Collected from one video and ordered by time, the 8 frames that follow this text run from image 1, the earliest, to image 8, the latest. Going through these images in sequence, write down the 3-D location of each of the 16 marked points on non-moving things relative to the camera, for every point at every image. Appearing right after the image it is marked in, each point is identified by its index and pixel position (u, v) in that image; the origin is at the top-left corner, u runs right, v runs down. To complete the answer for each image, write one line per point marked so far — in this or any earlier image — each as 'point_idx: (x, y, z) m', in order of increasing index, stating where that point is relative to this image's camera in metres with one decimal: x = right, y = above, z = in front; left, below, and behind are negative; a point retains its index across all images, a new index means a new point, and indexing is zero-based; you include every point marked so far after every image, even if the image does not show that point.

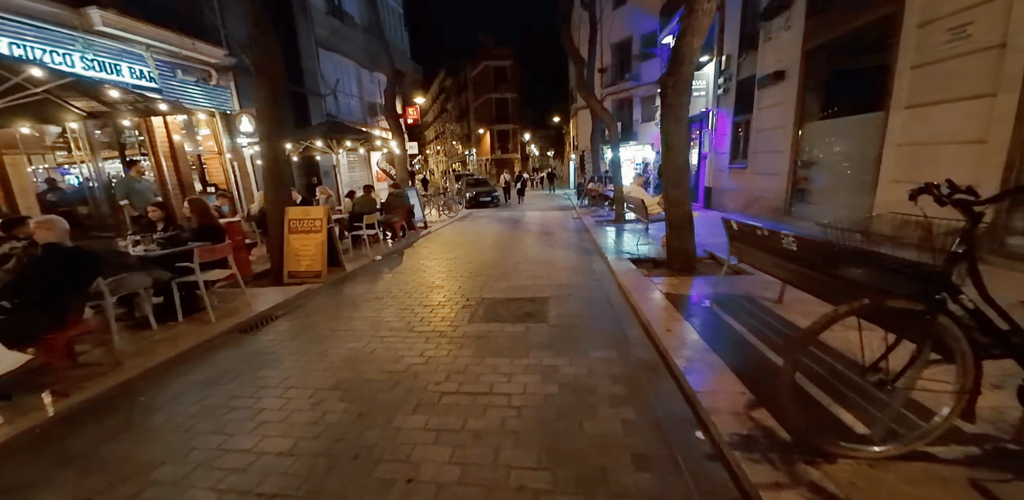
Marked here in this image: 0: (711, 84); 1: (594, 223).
0: (+7.3, +6.1, +14.8) m
1: (+2.6, +0.9, +13.2) m
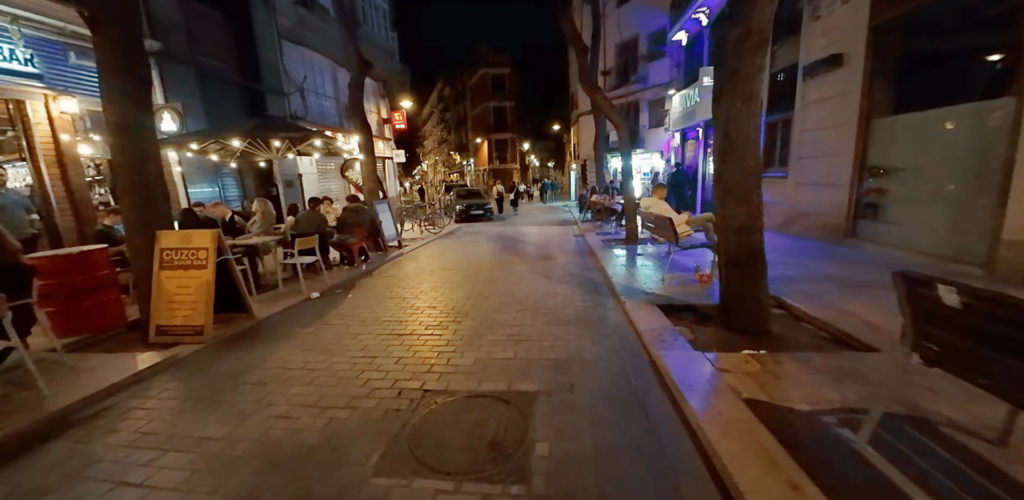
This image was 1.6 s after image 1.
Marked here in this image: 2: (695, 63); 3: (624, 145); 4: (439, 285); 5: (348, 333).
0: (+7.0, +5.4, +12.6) m
1: (+2.3, +0.2, +10.9) m
2: (+7.5, +7.6, +16.2) m
3: (+2.8, +2.5, +10.0) m
4: (-1.2, -0.6, +7.3) m
5: (-1.9, -1.0, +5.0) m
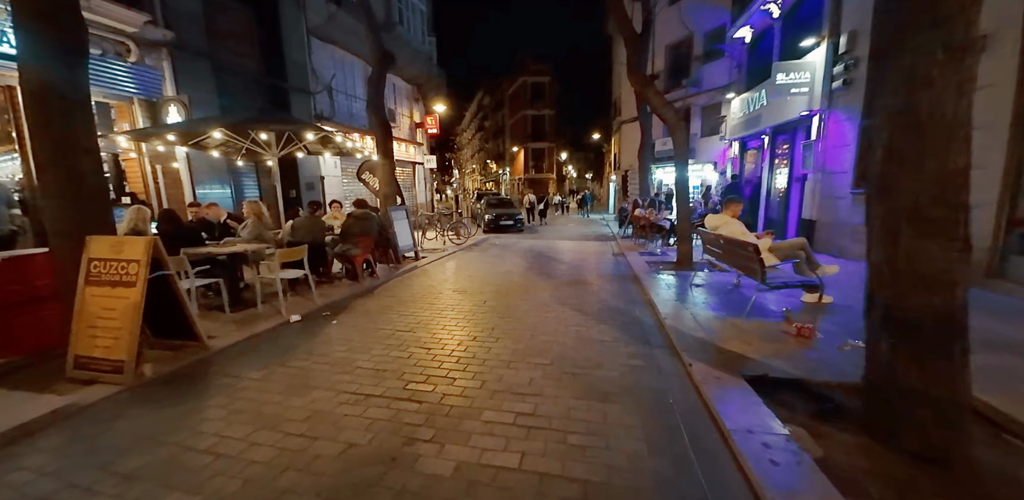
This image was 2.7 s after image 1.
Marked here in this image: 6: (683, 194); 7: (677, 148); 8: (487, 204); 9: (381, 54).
0: (+8.0, +4.6, +10.6) m
1: (+3.0, -0.3, +9.3) m
2: (+8.9, +6.7, +14.3) m
3: (+3.5, +1.9, +8.3) m
4: (-0.9, -0.8, +6.0) m
5: (-1.8, -1.2, +3.7) m
6: (+3.5, +1.1, +8.4) m
7: (+3.4, +2.0, +8.4) m
8: (-1.2, +2.2, +19.7) m
9: (-3.1, +4.7, +9.9) m
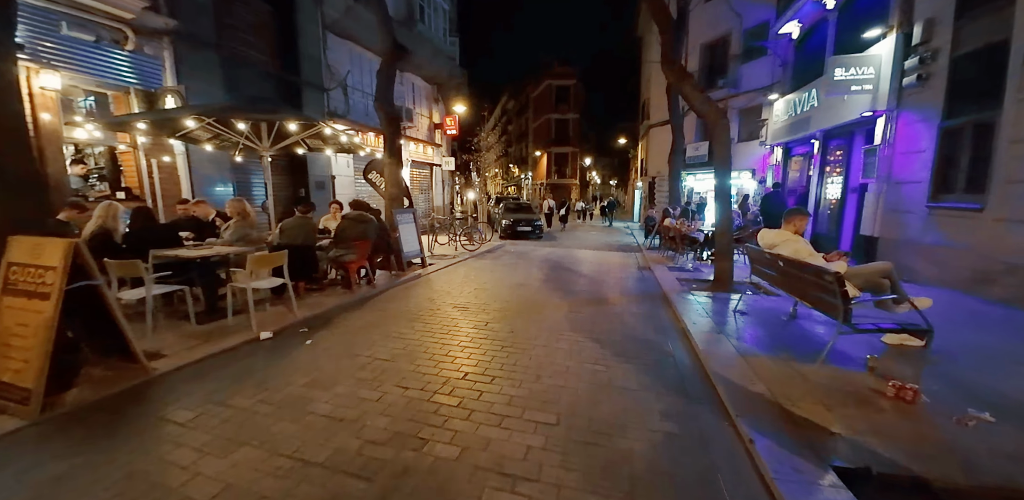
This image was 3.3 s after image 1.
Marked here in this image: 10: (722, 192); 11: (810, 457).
0: (+8.5, +4.1, +9.4) m
1: (+3.2, -0.6, +8.2) m
2: (+9.6, +6.1, +13.0) m
3: (+3.7, +1.6, +7.3) m
4: (-0.8, -1.0, +5.1) m
5: (-1.9, -1.3, +2.8) m
6: (+3.8, +0.8, +7.4) m
7: (+3.7, +1.7, +7.3) m
8: (-0.3, +1.9, +18.8) m
9: (-2.7, +4.6, +9.2) m
10: (+3.8, +1.1, +7.4) m
11: (+1.8, -1.2, +2.4) m
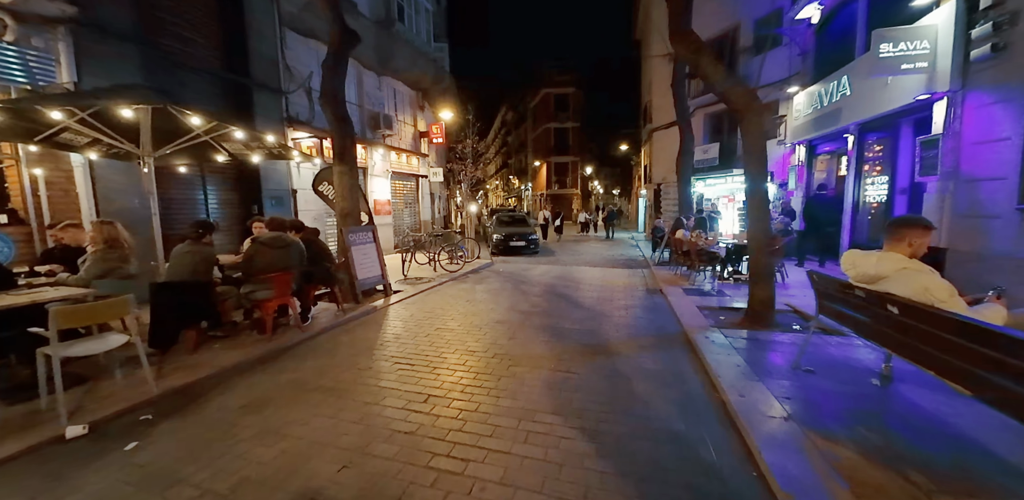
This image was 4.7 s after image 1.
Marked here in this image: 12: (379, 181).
0: (+8.0, +3.9, +7.7) m
1: (+2.9, -1.0, +6.4) m
2: (+9.1, +5.8, +11.3) m
3: (+3.3, +1.3, +5.6) m
4: (-1.2, -1.3, +3.4) m
5: (-2.3, -1.6, +1.1) m
6: (+3.4, +0.5, +5.6) m
7: (+3.2, +1.4, +5.6) m
8: (-0.6, +1.2, +17.2) m
9: (-3.2, +4.1, +7.6) m
10: (+3.3, +0.8, +5.6) m
11: (+1.4, -1.4, +0.7) m
12: (-4.7, +2.4, +14.5) m
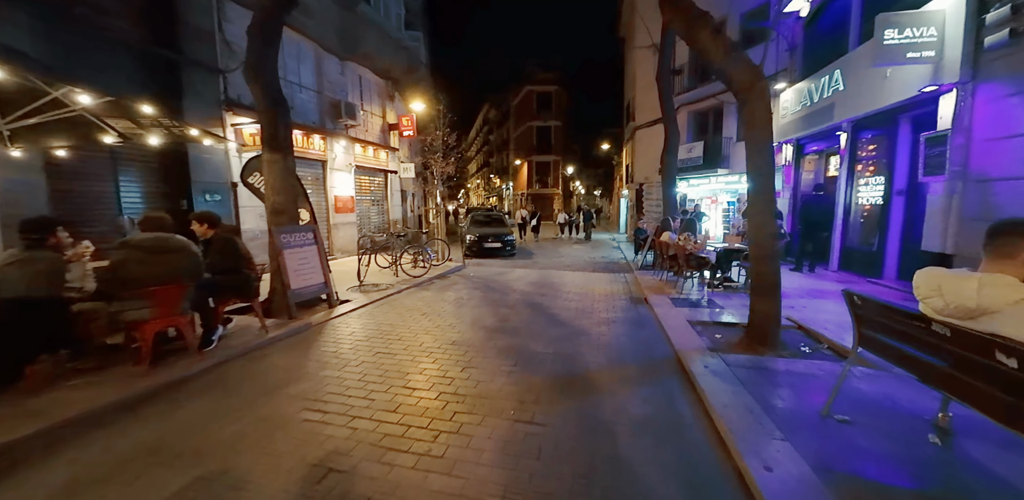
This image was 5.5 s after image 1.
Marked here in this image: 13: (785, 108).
0: (+7.4, +3.8, +7.0) m
1: (+2.4, -1.1, +5.5) m
2: (+8.4, +5.7, +10.7) m
3: (+2.9, +1.3, +4.7) m
4: (-1.6, -1.4, +2.3) m
5: (-2.6, -1.6, 0.0) m
6: (+2.9, +0.4, +4.8) m
7: (+2.8, +1.3, +4.7) m
8: (-1.6, +1.1, +16.1) m
9: (-3.7, +4.0, +6.5) m
10: (+2.9, +0.7, +4.8) m
11: (+1.1, -1.5, -0.3) m
12: (-5.6, +2.4, +13.3) m
13: (+8.3, +4.3, +12.4) m
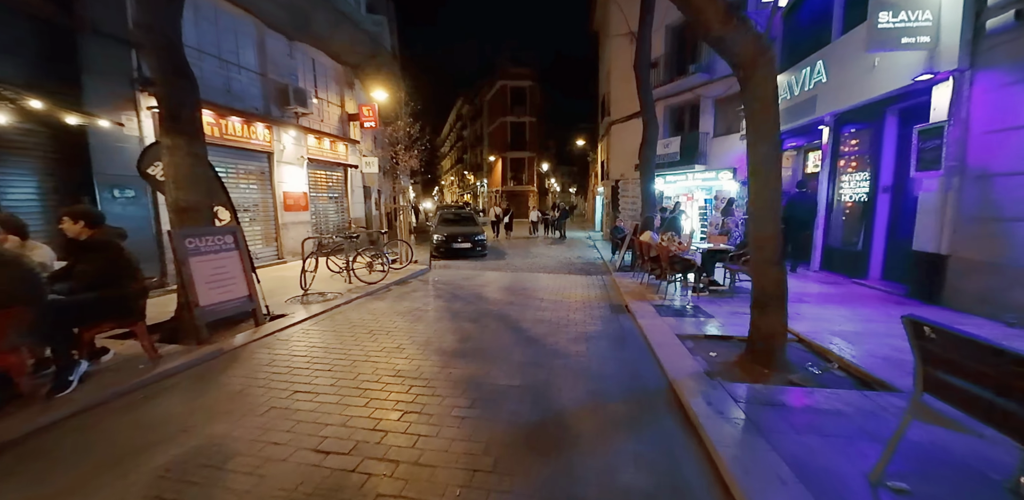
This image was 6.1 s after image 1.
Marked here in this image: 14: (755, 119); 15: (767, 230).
0: (+6.9, +3.8, +6.5) m
1: (+1.9, -1.1, +4.8) m
2: (+7.6, +5.7, +10.3) m
3: (+2.4, +1.2, +3.9) m
4: (-1.8, -1.5, +1.3) m
5: (-2.7, -1.8, -1.0) m
6: (+2.5, +0.4, +4.0) m
7: (+2.3, +1.3, +4.0) m
8: (-2.6, +1.1, +15.1) m
9: (-4.2, +3.9, +5.3) m
10: (+2.5, +0.6, +4.0) m
11: (+1.0, -1.6, -1.1) m
12: (-6.5, +2.4, +12.0) m
13: (+7.4, +4.4, +12.0) m
14: (+2.4, +1.3, +4.0) m
15: (+2.5, +0.2, +4.0) m
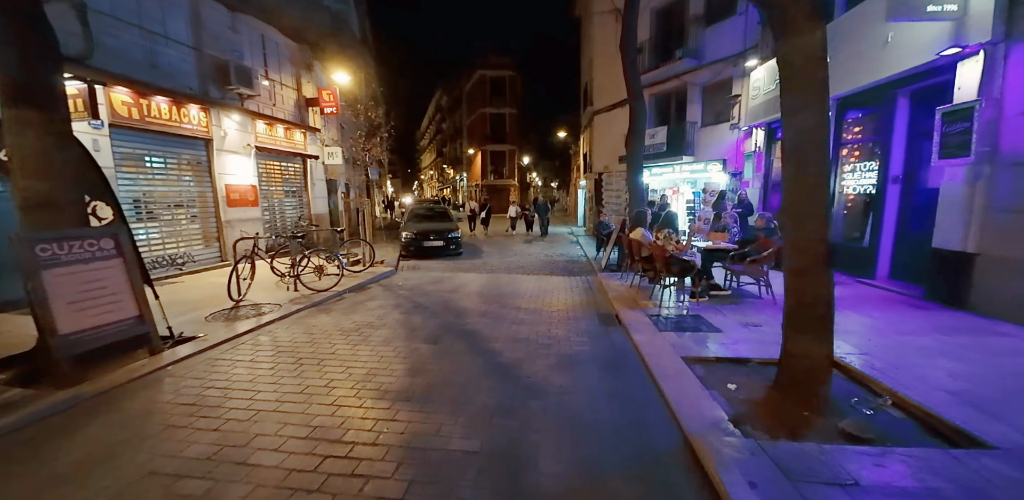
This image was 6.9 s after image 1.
0: (+6.4, +3.8, +5.7) m
1: (+1.6, -1.1, +3.8) m
2: (+7.0, +5.8, +9.4) m
3: (+2.1, +1.2, +3.0) m
4: (-2.0, -1.6, +0.2) m
5: (-2.7, -1.9, -2.2) m
6: (+2.2, +0.3, +3.1) m
7: (+2.0, +1.2, +3.0) m
8: (-3.4, +1.2, +13.9) m
9: (-4.6, +3.9, +4.0) m
10: (+2.2, +0.6, +3.0) m
11: (+0.9, -1.7, -2.1) m
12: (-7.1, +2.3, +10.6) m
13: (+6.7, +4.5, +11.2) m
14: (+2.1, +1.2, +3.0) m
15: (+2.2, +0.1, +3.1) m
